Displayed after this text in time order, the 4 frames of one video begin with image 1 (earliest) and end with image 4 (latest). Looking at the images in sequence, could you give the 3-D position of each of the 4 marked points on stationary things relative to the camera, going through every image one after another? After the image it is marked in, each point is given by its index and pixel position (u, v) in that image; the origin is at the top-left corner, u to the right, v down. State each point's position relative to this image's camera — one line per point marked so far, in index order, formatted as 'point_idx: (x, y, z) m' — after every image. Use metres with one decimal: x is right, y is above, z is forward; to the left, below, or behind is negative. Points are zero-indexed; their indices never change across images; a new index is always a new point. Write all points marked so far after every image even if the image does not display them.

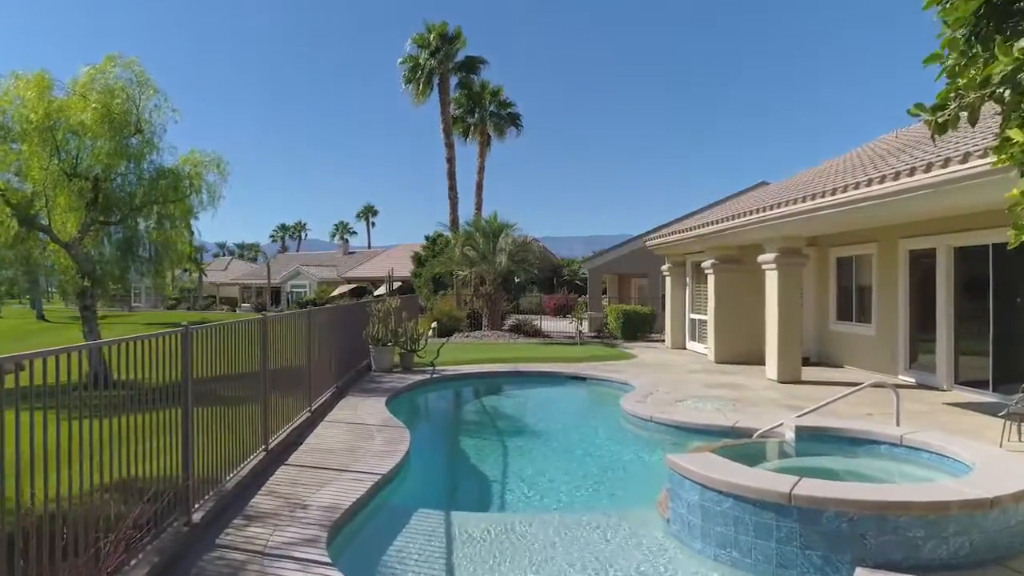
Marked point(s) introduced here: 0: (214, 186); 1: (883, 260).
0: (-8.0, +2.7, +17.1) m
1: (+7.3, +0.5, +12.7) m
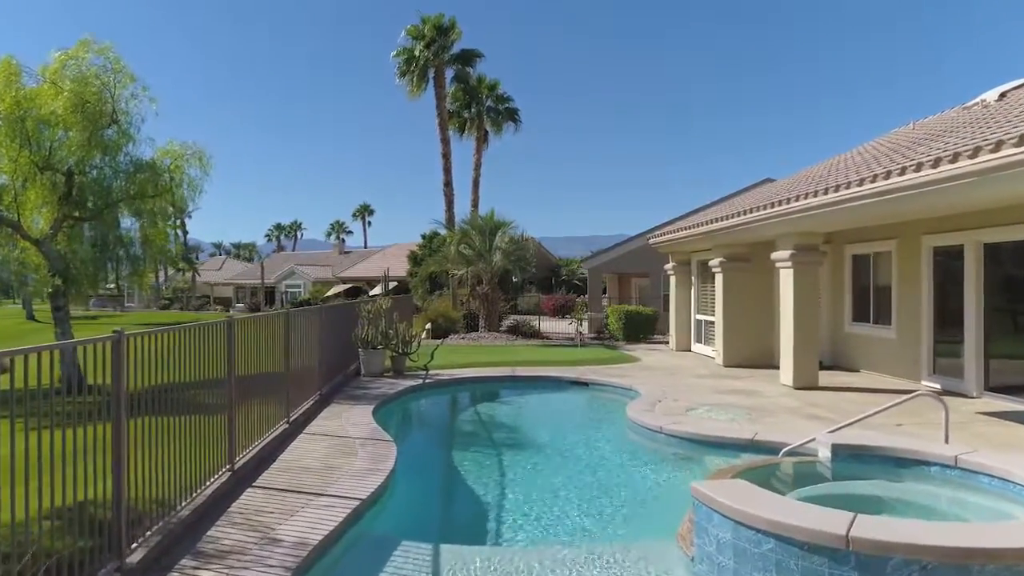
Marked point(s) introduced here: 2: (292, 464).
0: (-8.0, +2.7, +16.3) m
1: (+7.3, +0.6, +12.0) m
2: (-2.4, -1.9, +7.0) m
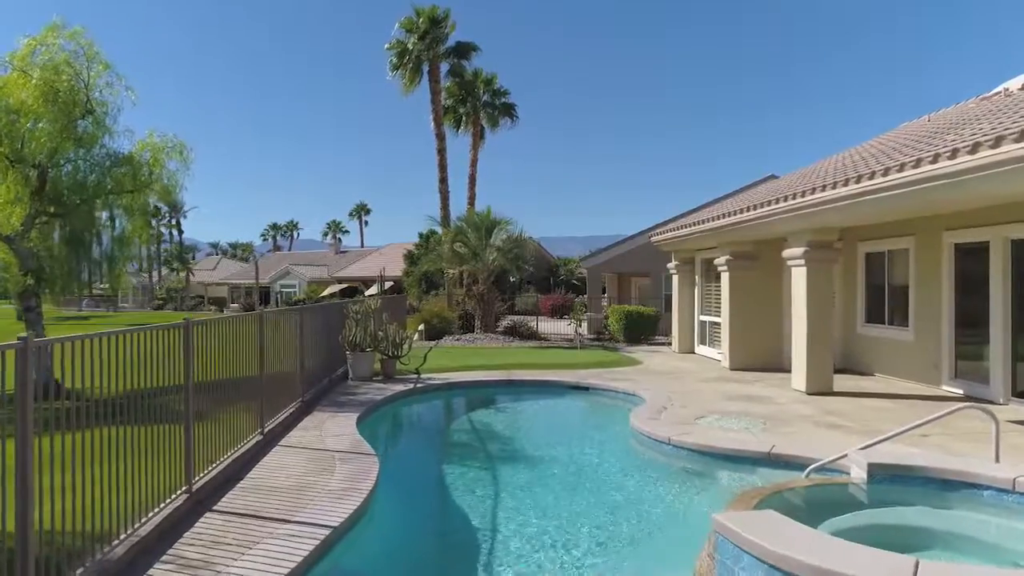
0: (-8.1, +2.7, +15.6) m
1: (+7.2, +0.6, +11.3) m
2: (-2.4, -1.9, +6.3) m
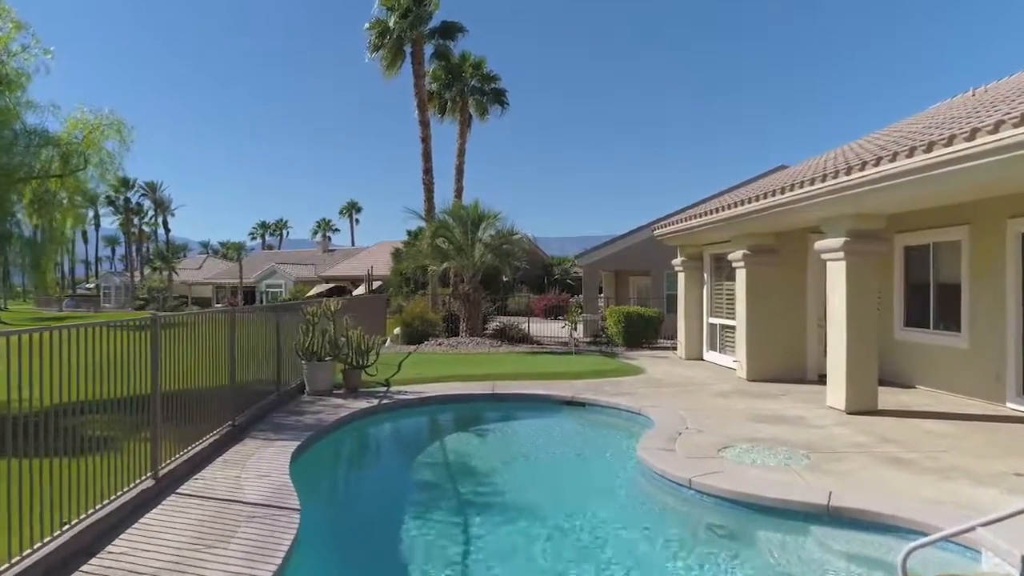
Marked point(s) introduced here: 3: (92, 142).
0: (-8.4, +2.8, +13.7) m
1: (+7.0, +0.6, +9.6) m
2: (-2.7, -1.9, +4.5) m
3: (-8.7, +3.0, +13.3) m
